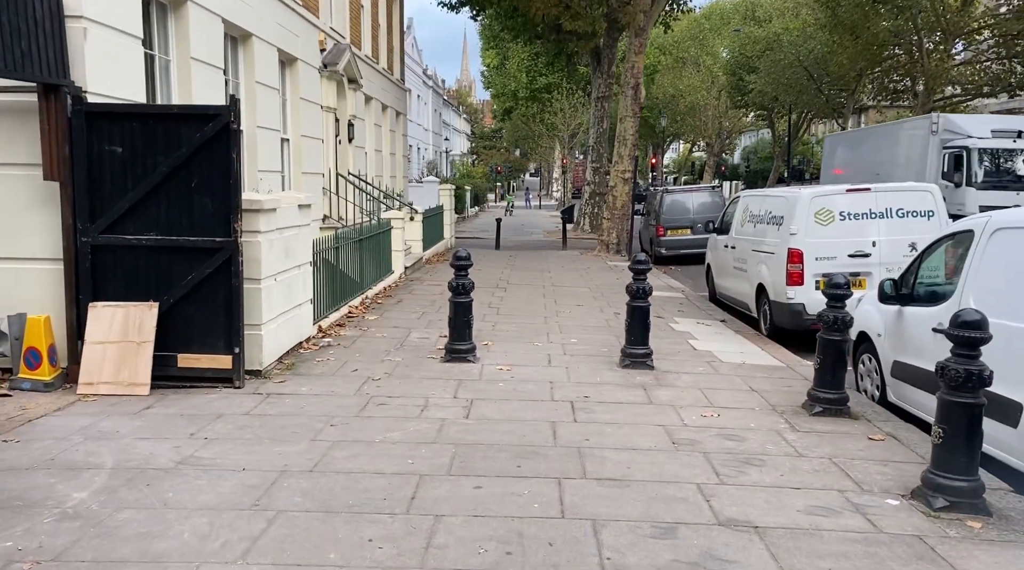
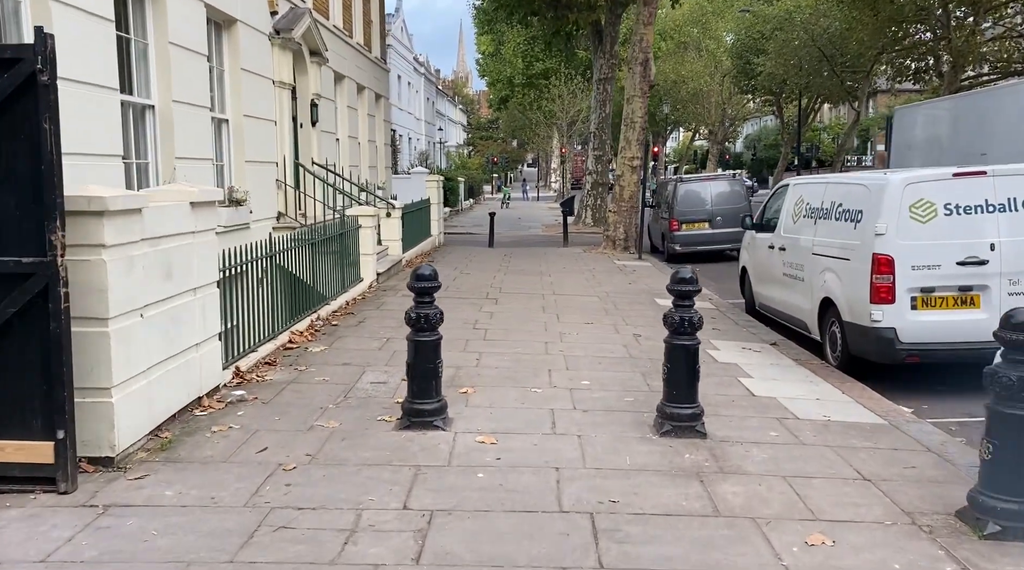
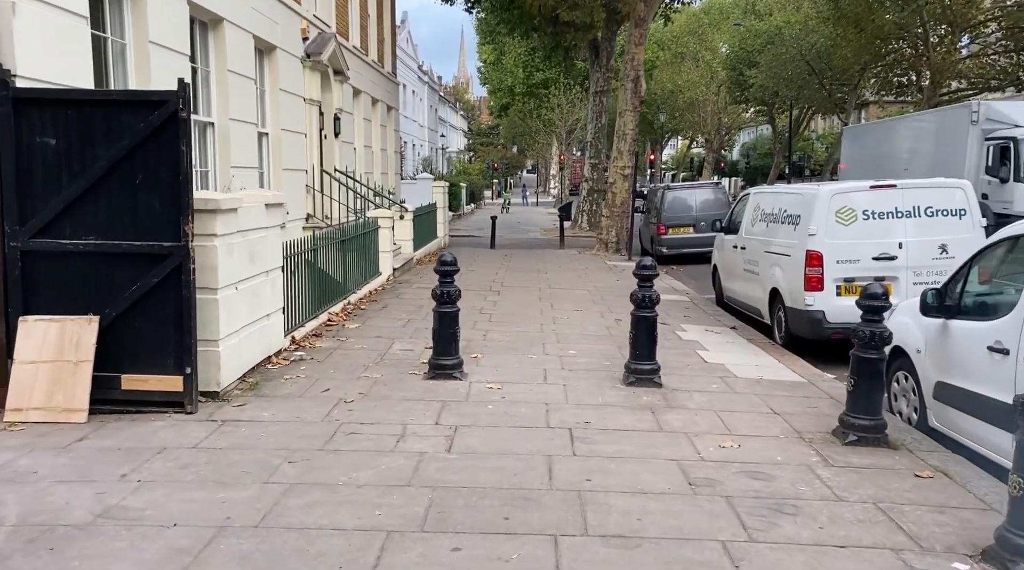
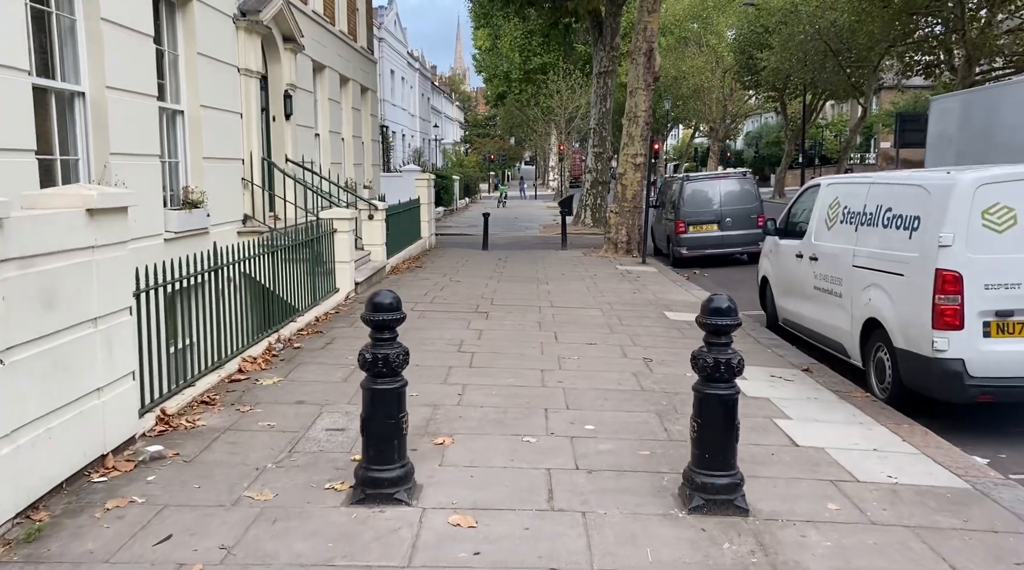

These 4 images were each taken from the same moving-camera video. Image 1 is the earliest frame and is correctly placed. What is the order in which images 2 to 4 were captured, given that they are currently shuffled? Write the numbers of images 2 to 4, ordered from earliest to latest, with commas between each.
3, 2, 4
